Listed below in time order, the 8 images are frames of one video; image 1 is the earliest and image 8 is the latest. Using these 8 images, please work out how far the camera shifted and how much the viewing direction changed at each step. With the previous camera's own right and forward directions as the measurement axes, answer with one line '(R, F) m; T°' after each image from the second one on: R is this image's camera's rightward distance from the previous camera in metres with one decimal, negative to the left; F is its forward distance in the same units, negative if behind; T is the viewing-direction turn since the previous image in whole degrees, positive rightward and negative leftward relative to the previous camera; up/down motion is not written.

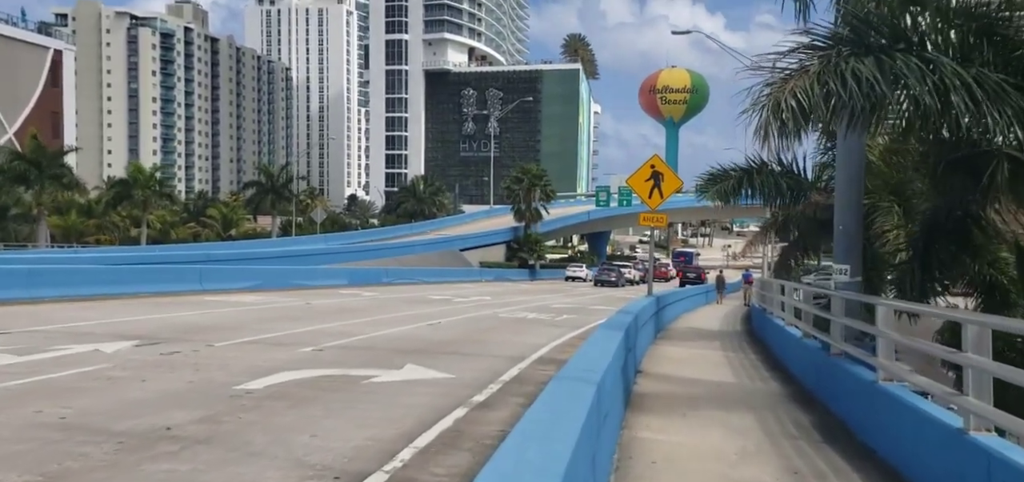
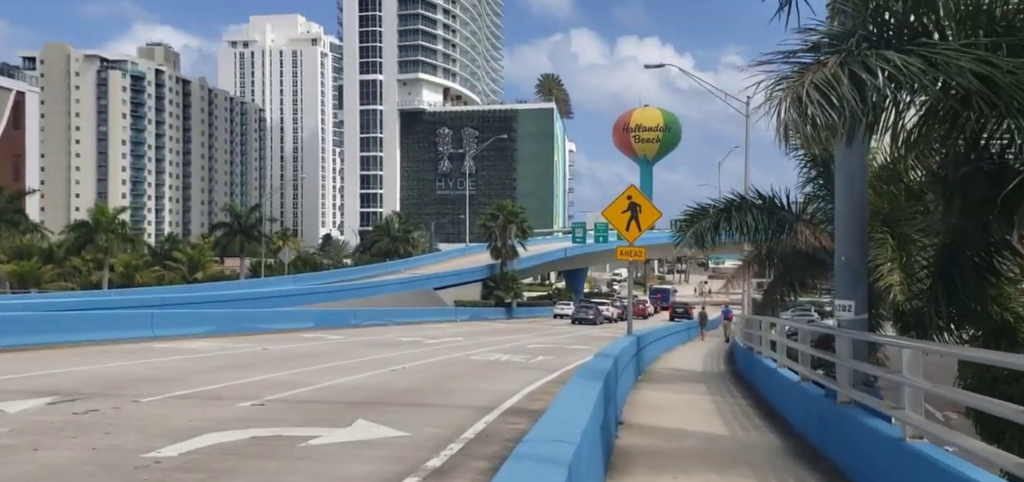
(+0.2, +1.3) m; +1°
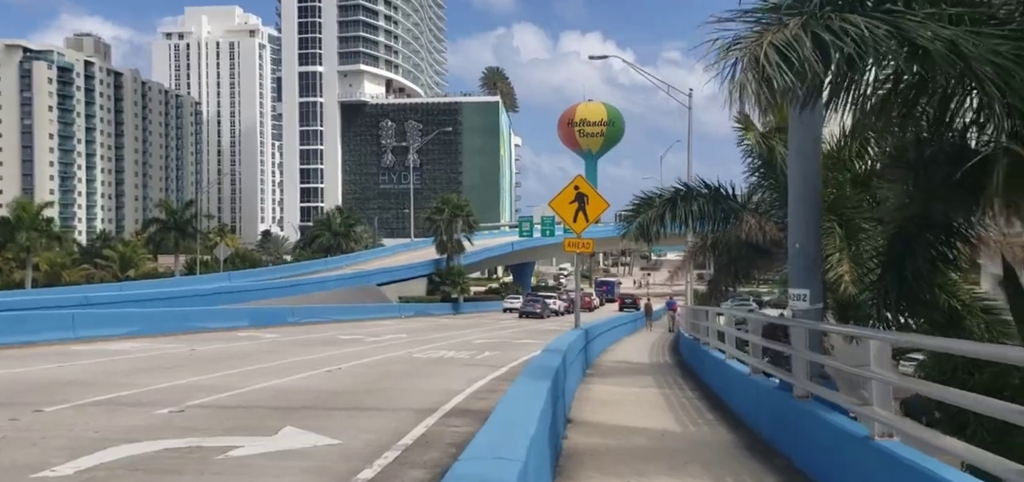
(+0.1, +0.6) m; +4°
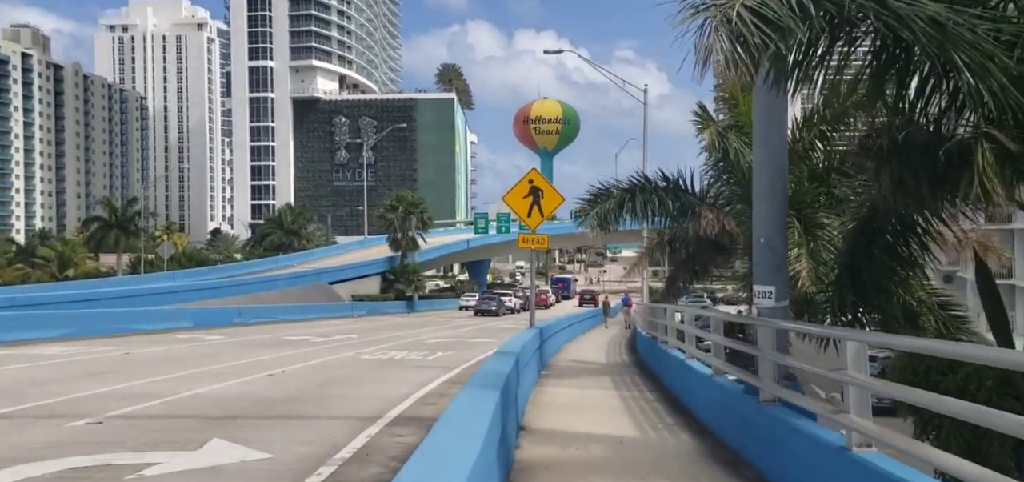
(+0.1, +0.7) m; +3°
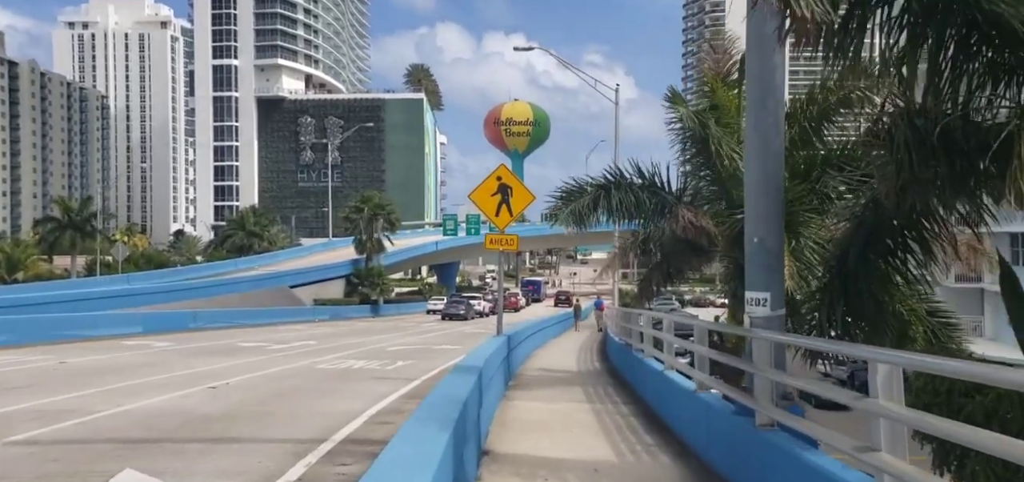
(+0.1, +1.1) m; +2°
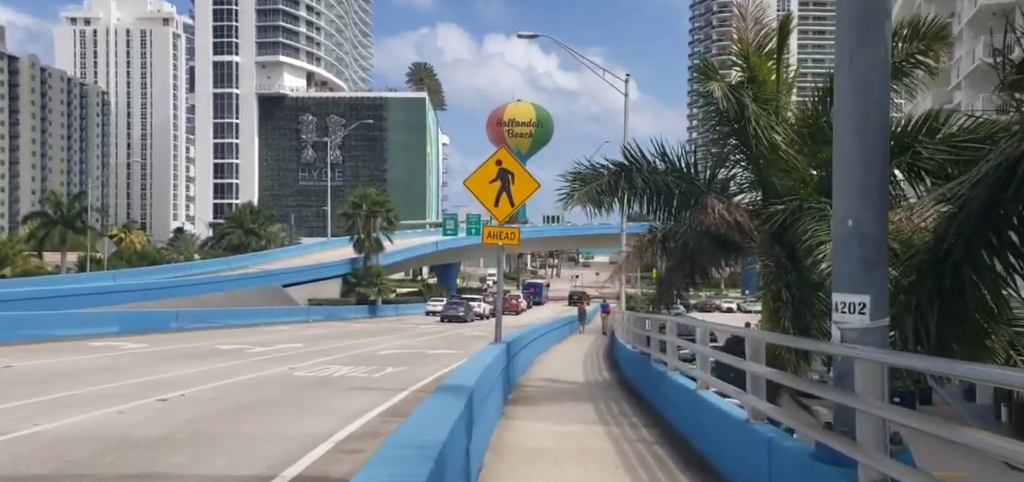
(0.0, +2.0) m; 0°
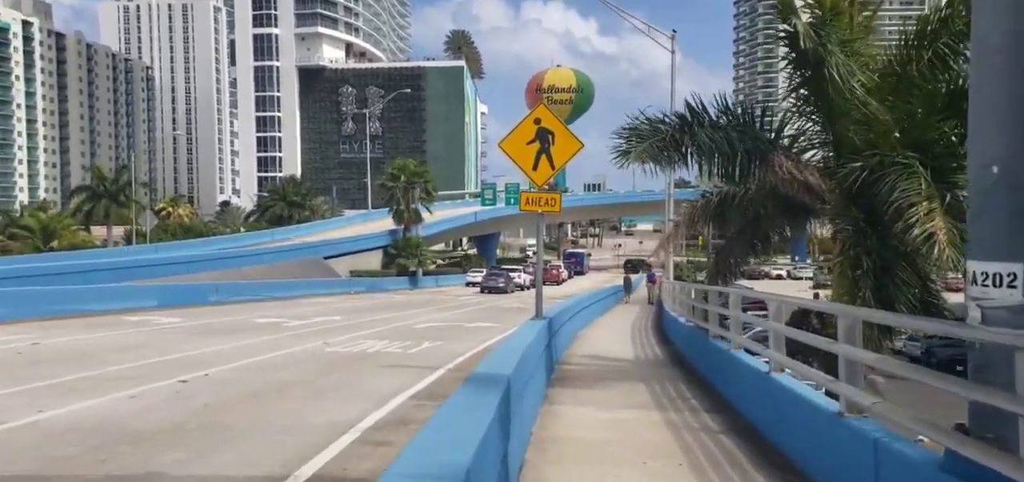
(0.0, +1.1) m; -3°
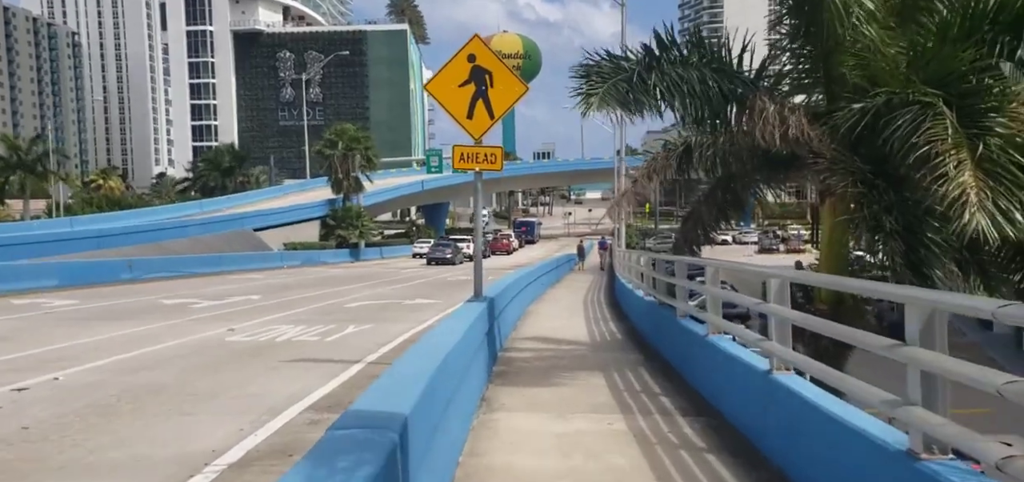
(+0.2, +2.1) m; +3°
